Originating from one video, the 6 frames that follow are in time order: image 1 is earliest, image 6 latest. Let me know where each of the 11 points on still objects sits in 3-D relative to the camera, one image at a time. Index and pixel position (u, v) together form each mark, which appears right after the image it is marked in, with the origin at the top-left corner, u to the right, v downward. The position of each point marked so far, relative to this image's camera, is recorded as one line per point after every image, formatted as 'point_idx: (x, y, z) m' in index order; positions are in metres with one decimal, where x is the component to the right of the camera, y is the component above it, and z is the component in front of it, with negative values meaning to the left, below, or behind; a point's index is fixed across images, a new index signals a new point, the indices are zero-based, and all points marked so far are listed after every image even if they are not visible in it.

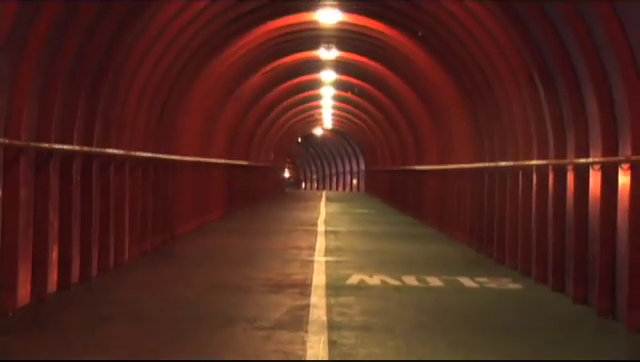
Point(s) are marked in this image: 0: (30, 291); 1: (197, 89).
0: (-2.3, -0.9, +8.1) m
1: (-1.9, +1.1, +14.5) m
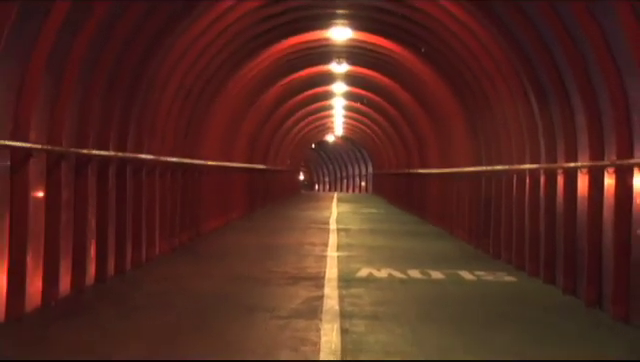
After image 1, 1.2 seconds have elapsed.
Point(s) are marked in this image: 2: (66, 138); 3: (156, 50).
0: (-2.2, -0.9, +8.9) m
1: (-1.4, +1.1, +15.3) m
2: (-2.2, +0.4, +8.8) m
3: (-1.6, +1.3, +10.5) m
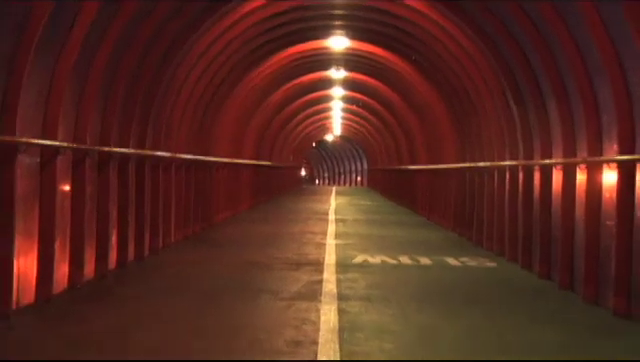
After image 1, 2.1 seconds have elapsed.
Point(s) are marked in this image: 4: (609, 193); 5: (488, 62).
0: (-2.2, -0.8, +9.8) m
1: (-1.4, +1.2, +16.1) m
2: (-2.2, +0.4, +9.7) m
3: (-1.6, +1.4, +11.3) m
4: (+2.6, -0.1, +8.9) m
5: (+1.9, +1.3, +11.3) m
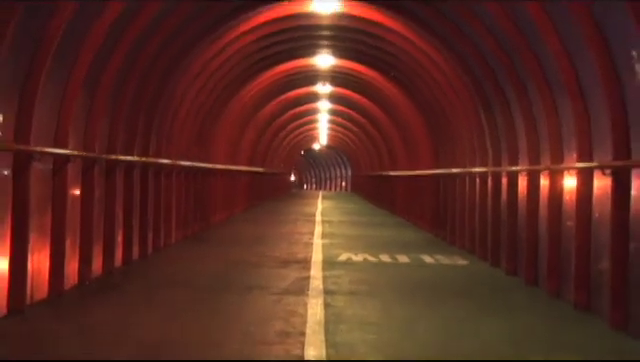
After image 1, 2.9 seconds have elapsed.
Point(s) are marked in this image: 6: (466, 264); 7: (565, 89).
0: (-2.3, -0.9, +10.7) m
1: (-1.7, +1.1, +17.0) m
2: (-2.3, +0.4, +10.5) m
3: (-1.8, +1.3, +12.2) m
4: (+2.5, -0.2, +9.9) m
5: (+1.8, +1.3, +12.2) m
6: (+1.7, -1.0, +11.7) m
7: (+2.4, +0.9, +9.9) m
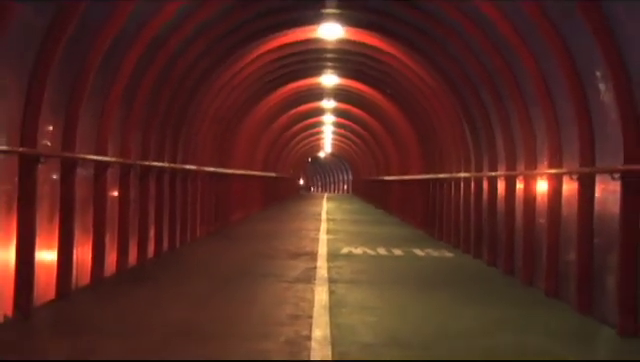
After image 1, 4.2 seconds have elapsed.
0: (-2.3, -0.9, +12.3) m
1: (-1.5, +1.1, +18.6) m
2: (-2.3, +0.3, +12.1) m
3: (-1.7, +1.3, +13.8) m
4: (+2.5, -0.2, +11.4) m
5: (+1.9, +1.2, +13.7) m
6: (+1.8, -1.0, +13.2) m
7: (+2.5, +0.9, +11.4) m
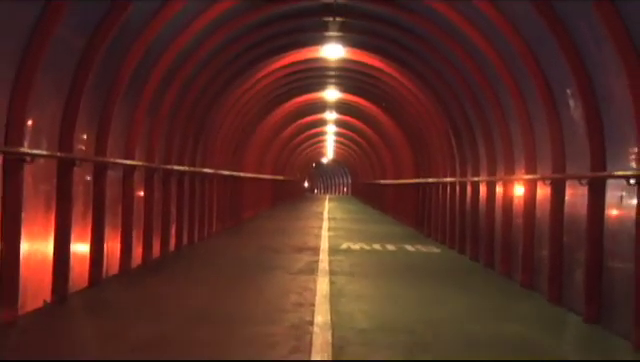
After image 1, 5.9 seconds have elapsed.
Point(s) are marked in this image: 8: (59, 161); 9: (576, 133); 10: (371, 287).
0: (-2.2, -0.9, +13.8) m
1: (-1.5, +1.1, +20.1) m
2: (-2.2, +0.3, +13.6) m
3: (-1.6, +1.3, +15.3) m
4: (+2.6, -0.3, +12.9) m
5: (+1.9, +1.2, +15.2) m
6: (+1.8, -1.1, +14.7) m
7: (+2.5, +0.8, +12.9) m
8: (-2.8, +0.2, +11.0) m
9: (+2.9, +0.6, +11.5) m
10: (+0.6, -1.3, +12.4) m
